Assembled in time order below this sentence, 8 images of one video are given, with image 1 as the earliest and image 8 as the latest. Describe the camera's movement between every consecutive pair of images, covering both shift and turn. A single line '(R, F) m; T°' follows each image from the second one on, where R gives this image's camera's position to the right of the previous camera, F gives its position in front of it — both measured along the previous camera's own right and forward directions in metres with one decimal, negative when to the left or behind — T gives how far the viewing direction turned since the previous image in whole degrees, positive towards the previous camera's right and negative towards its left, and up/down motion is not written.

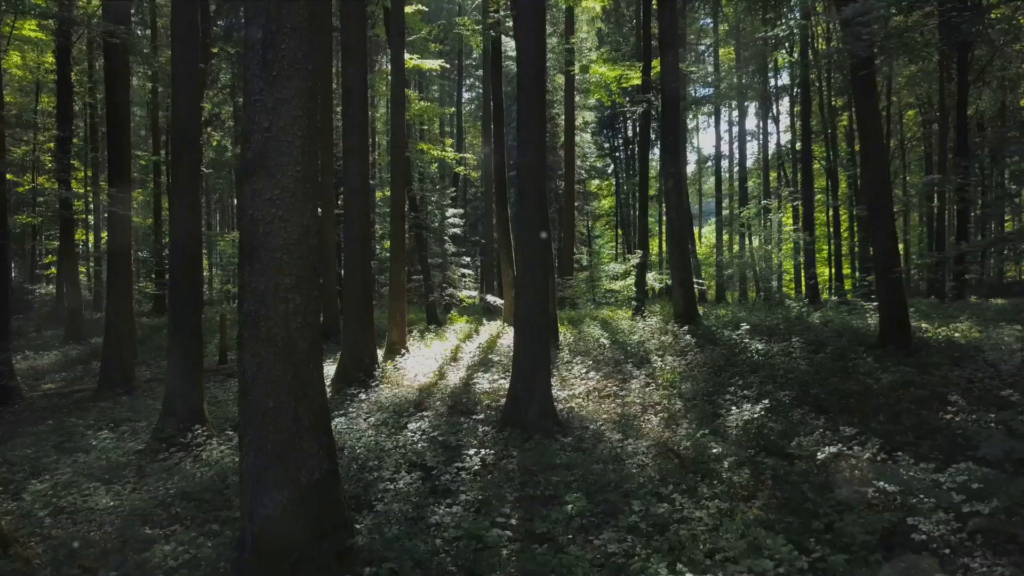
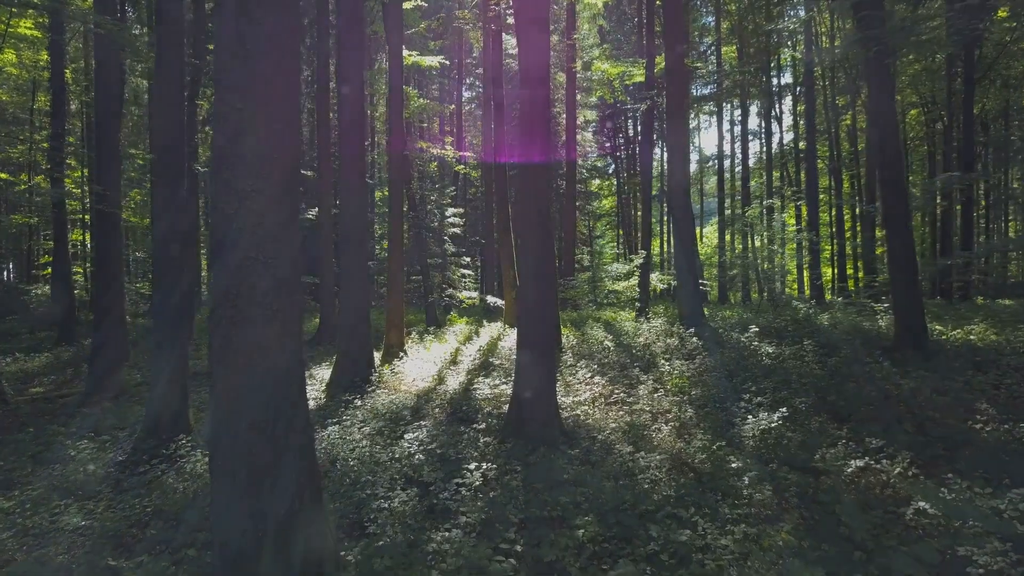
(0.0, +0.4) m; 0°
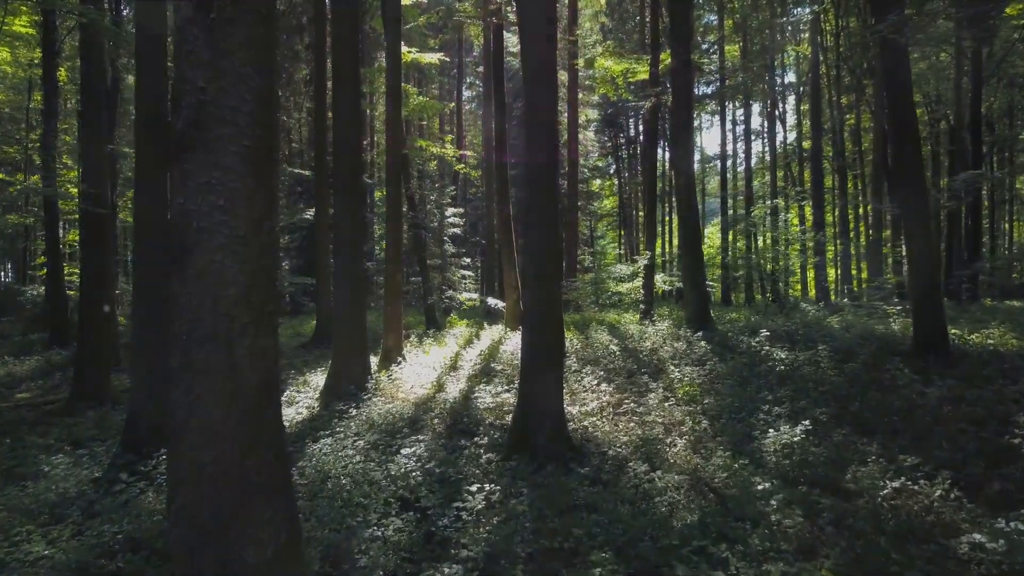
(0.0, +0.5) m; 0°
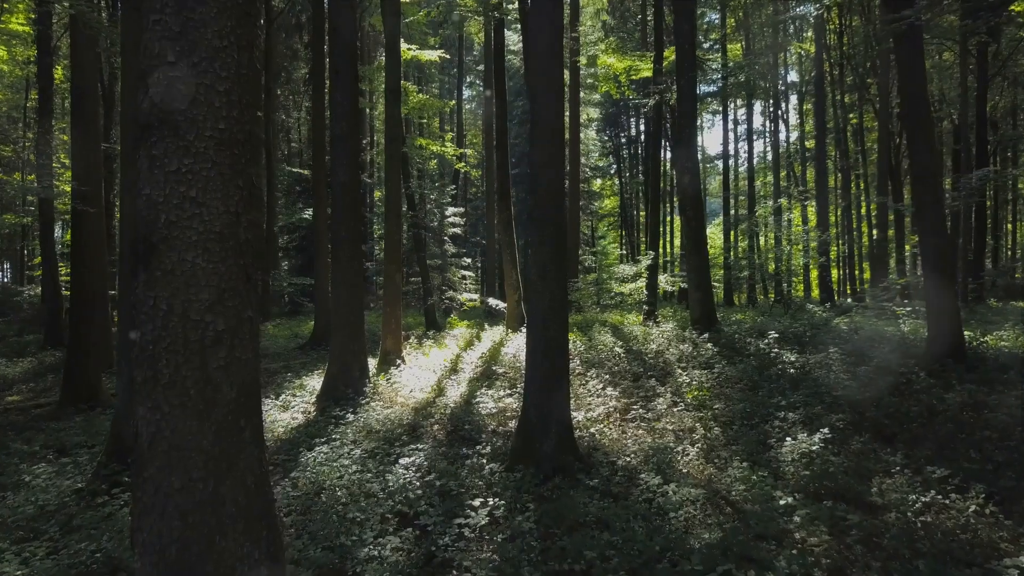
(0.0, +0.3) m; 0°
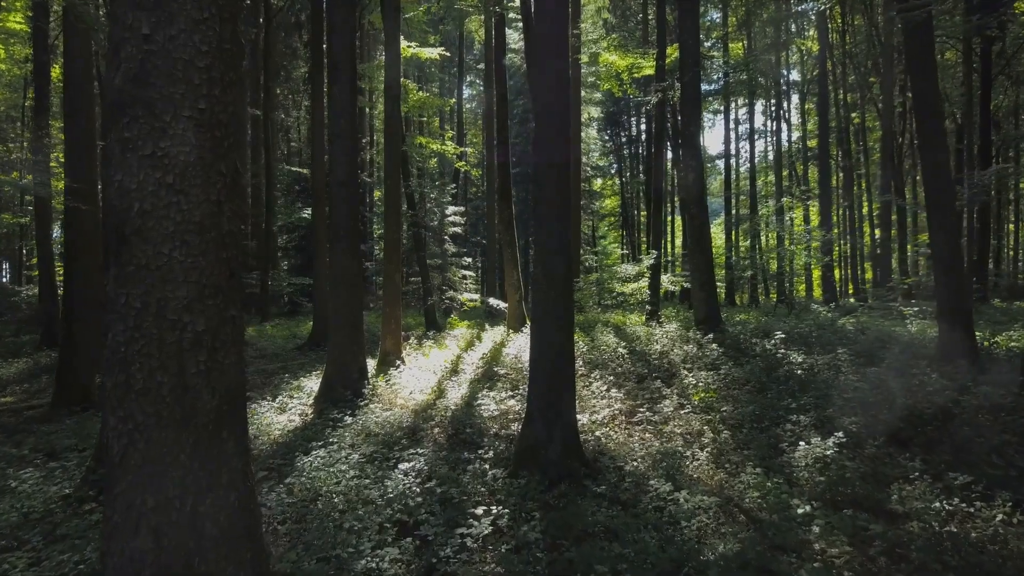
(0.0, +0.2) m; 0°
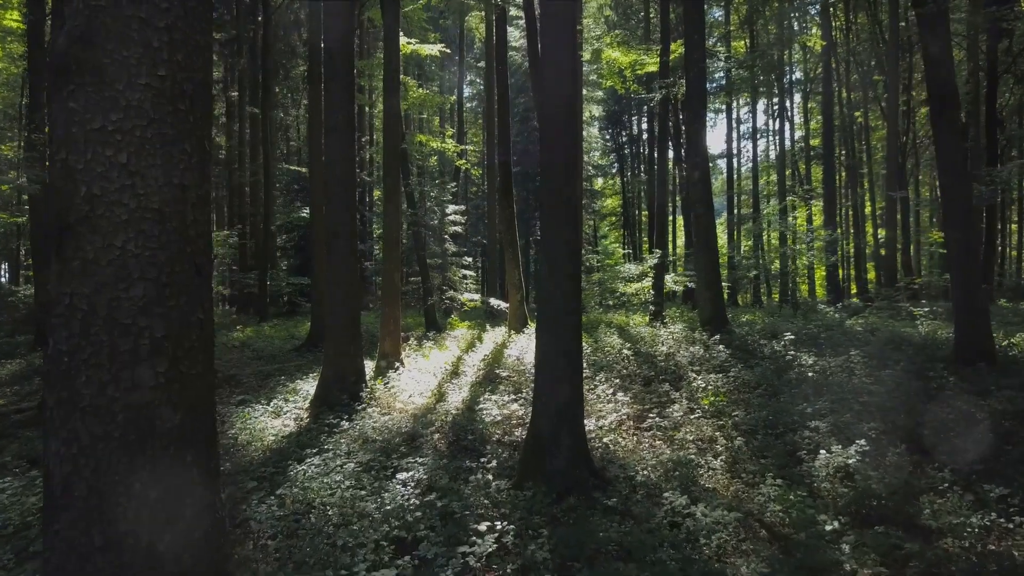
(0.0, +0.3) m; 0°
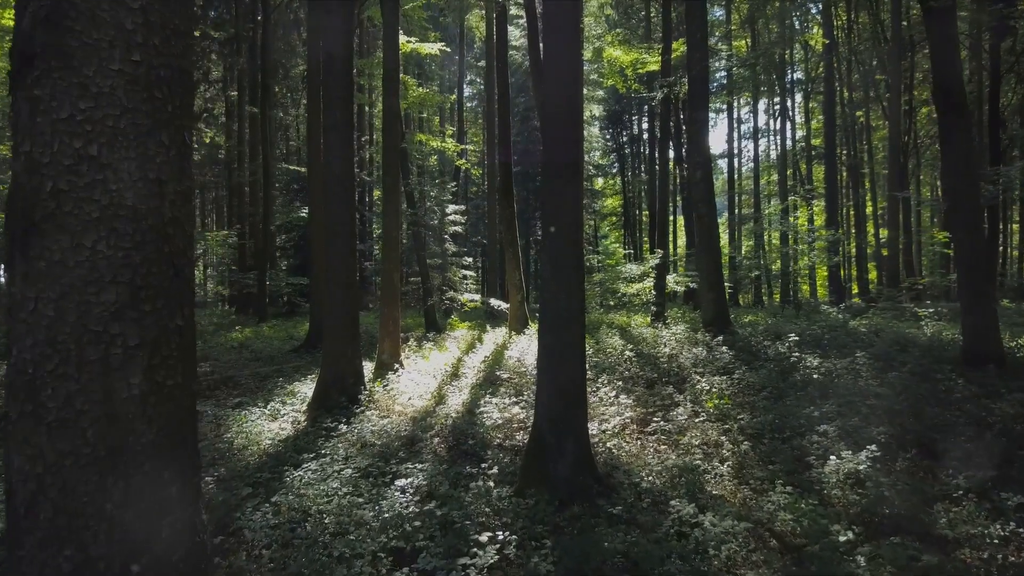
(0.0, +0.2) m; 0°
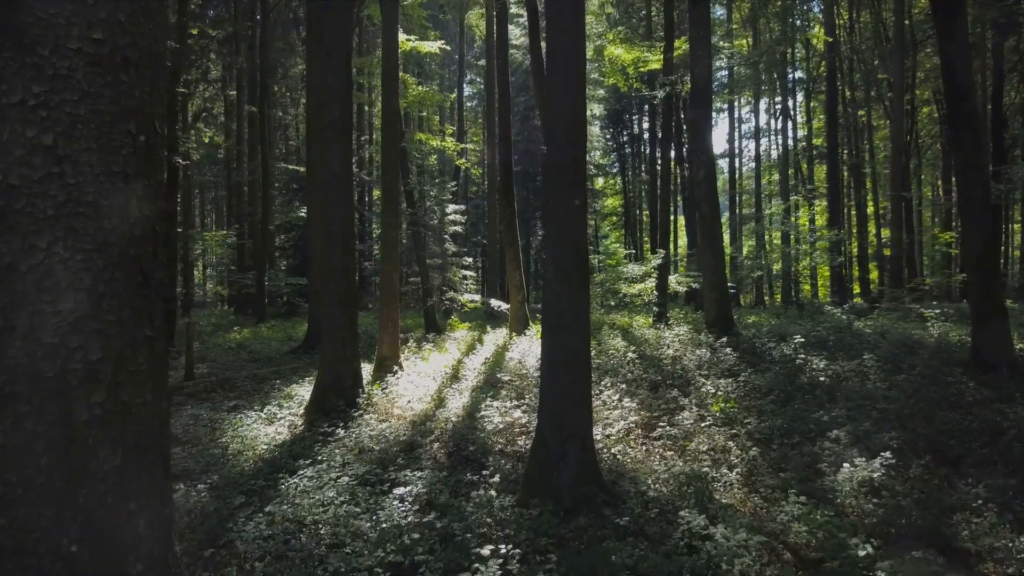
(0.0, +0.2) m; 0°
